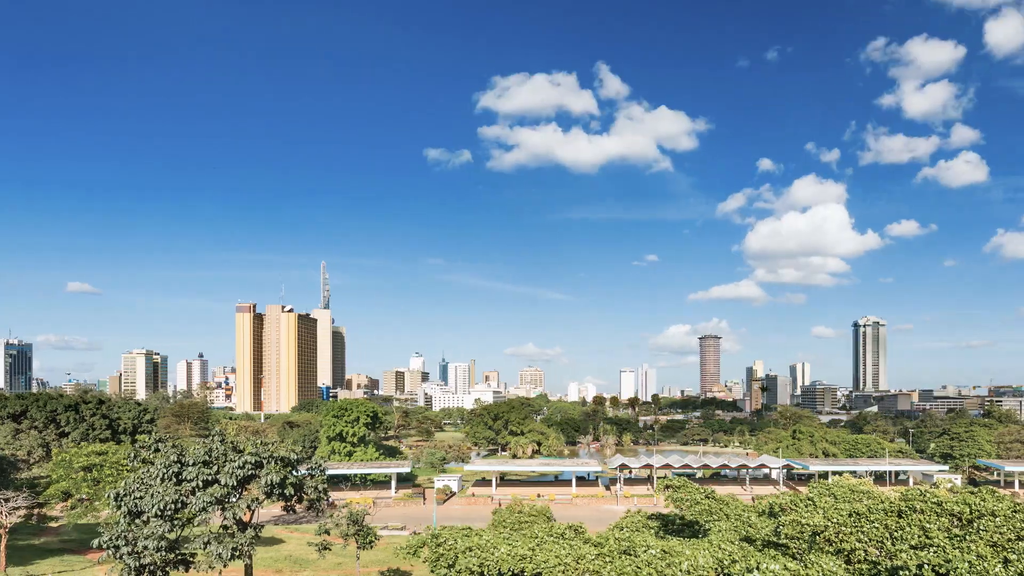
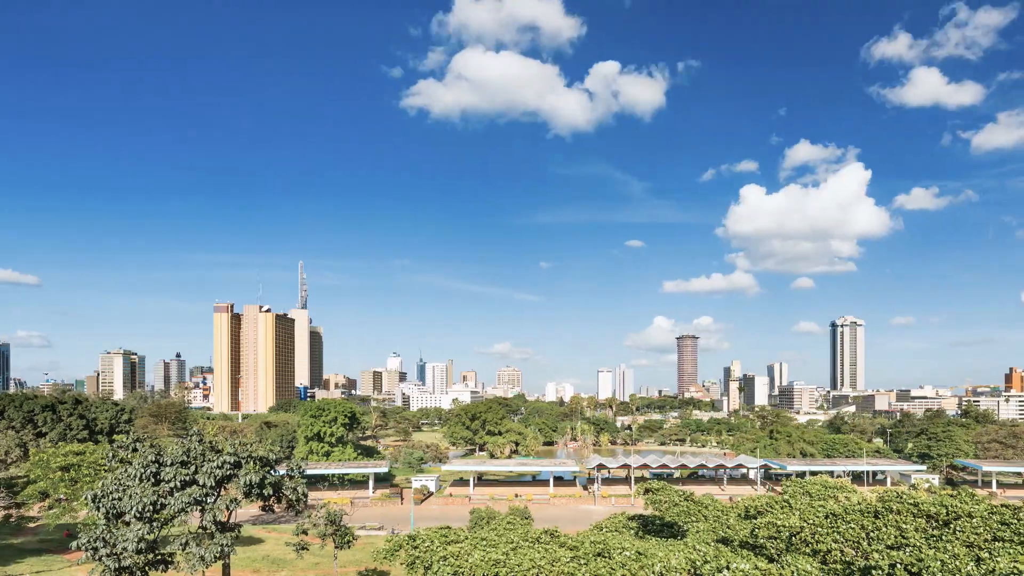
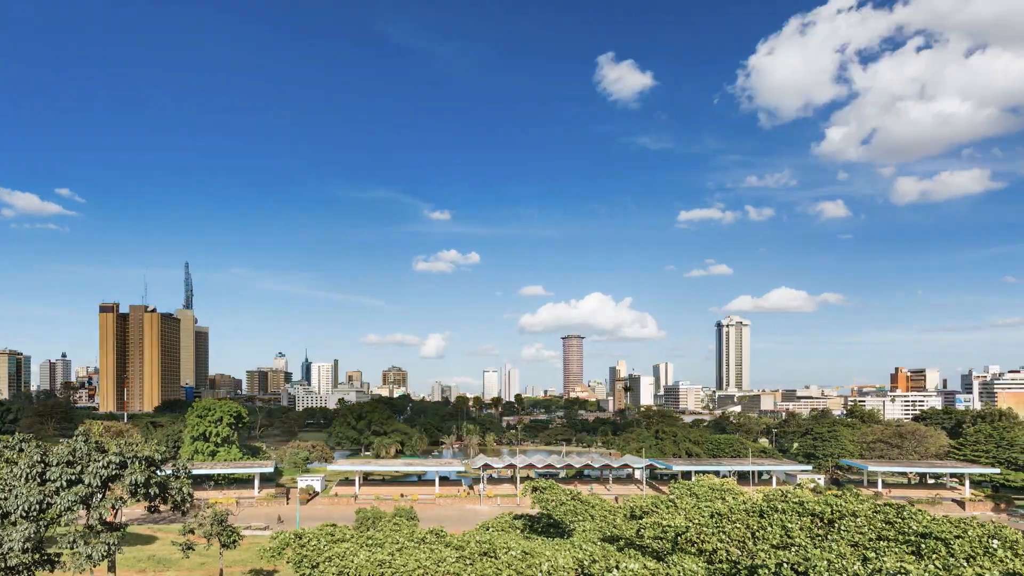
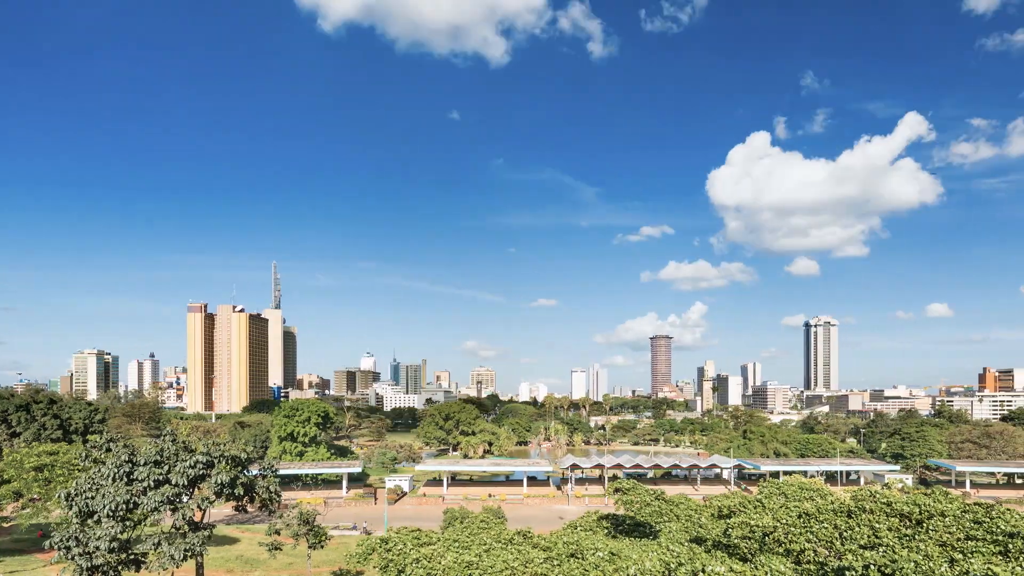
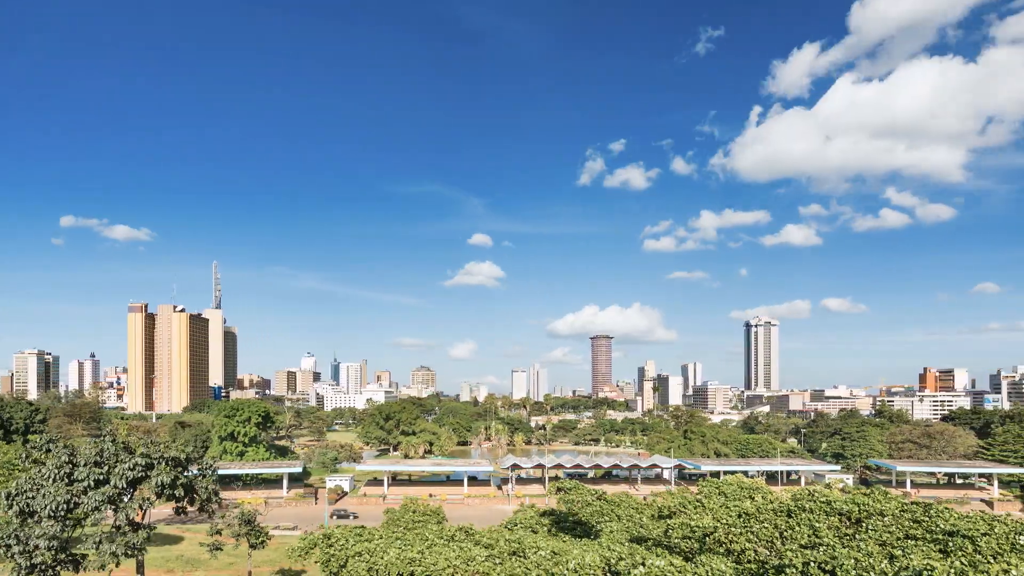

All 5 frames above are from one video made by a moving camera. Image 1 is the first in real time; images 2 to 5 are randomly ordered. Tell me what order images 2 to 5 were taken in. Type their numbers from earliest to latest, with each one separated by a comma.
2, 4, 5, 3
